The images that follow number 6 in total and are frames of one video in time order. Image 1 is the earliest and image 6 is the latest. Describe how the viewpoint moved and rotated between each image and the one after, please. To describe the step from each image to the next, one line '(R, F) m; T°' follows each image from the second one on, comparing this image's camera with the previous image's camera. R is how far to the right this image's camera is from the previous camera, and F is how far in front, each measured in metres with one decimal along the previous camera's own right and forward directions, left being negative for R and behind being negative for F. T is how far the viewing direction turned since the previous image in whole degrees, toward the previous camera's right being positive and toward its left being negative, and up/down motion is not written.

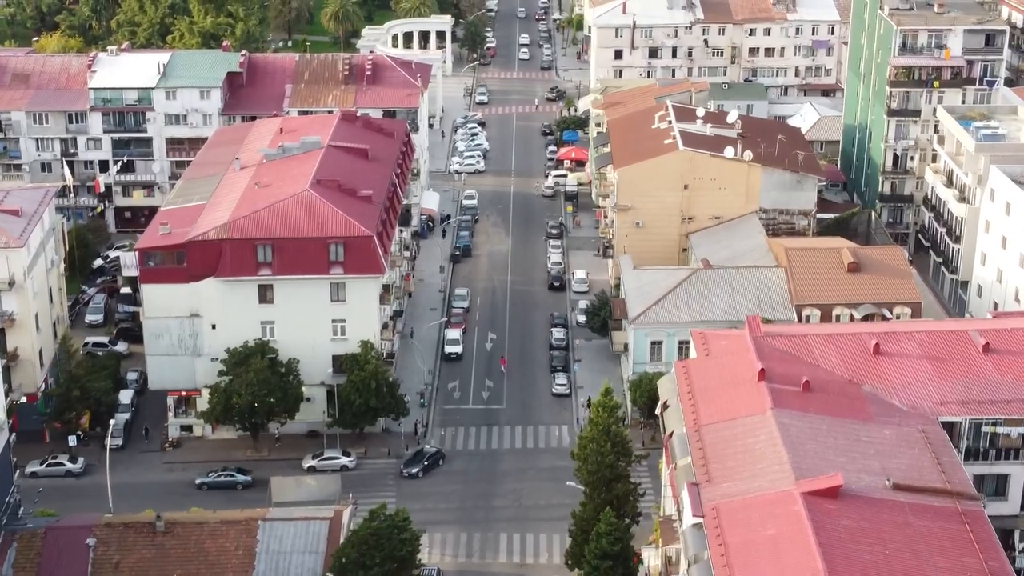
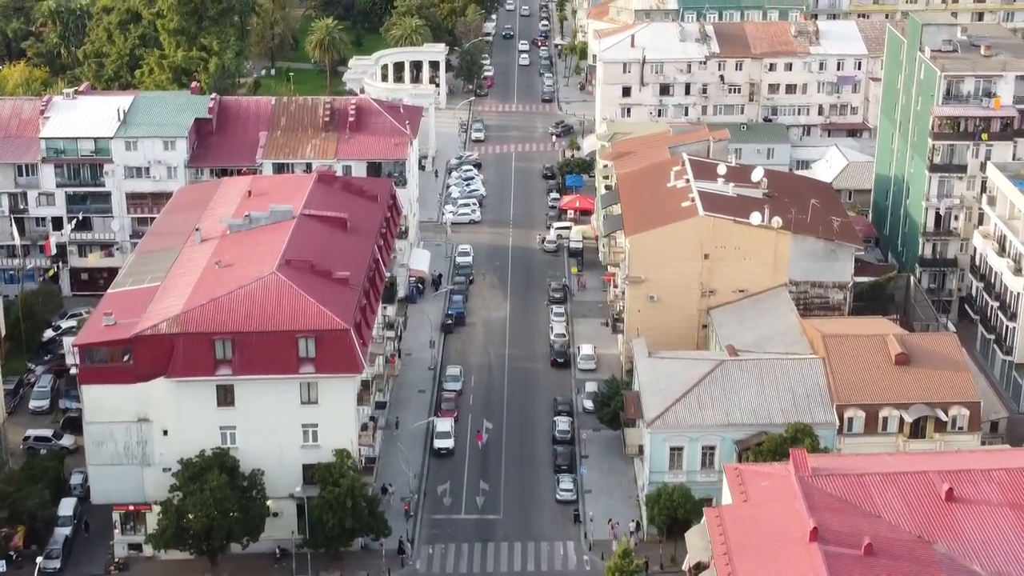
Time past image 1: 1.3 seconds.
(0.0, +9.4) m; 0°
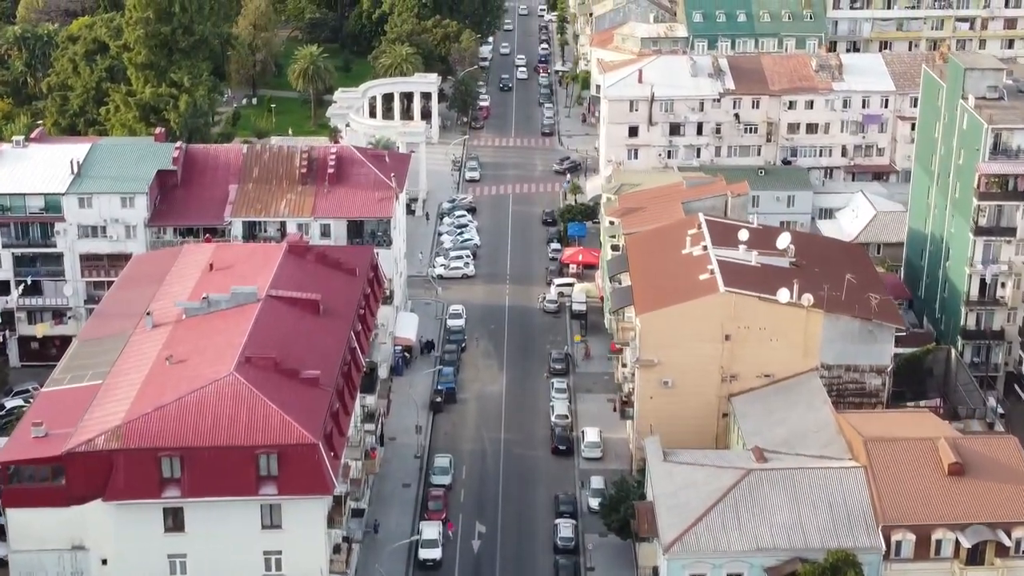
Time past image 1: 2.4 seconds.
(+0.1, +8.5) m; 0°
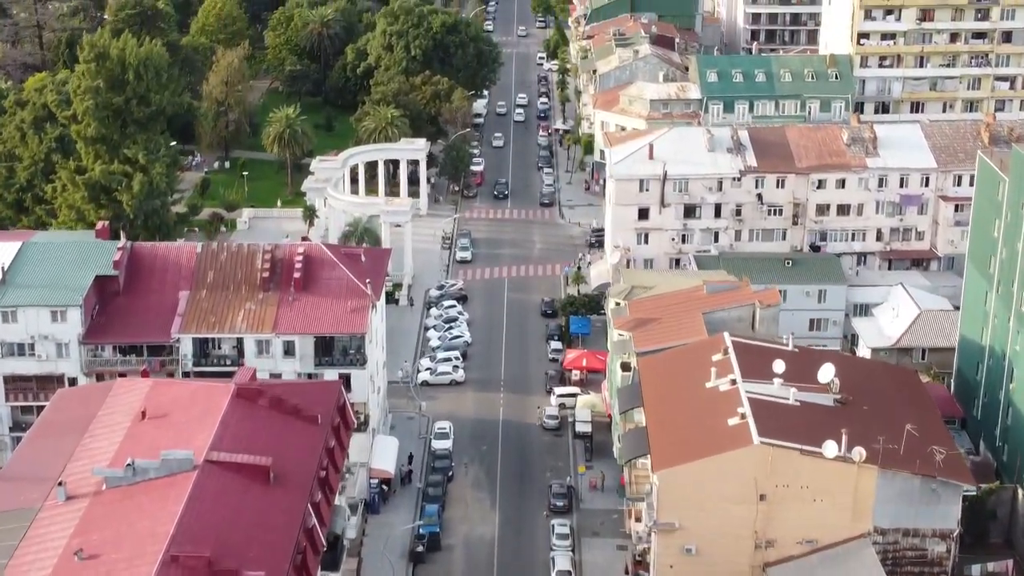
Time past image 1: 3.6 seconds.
(+0.2, +10.7) m; 0°
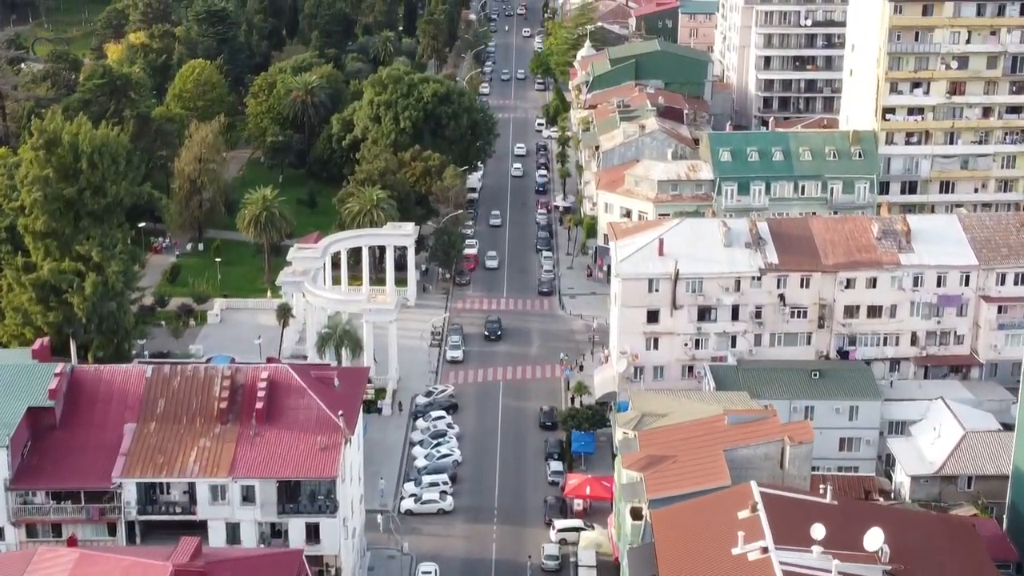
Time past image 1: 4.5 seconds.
(+0.2, +8.6) m; 0°
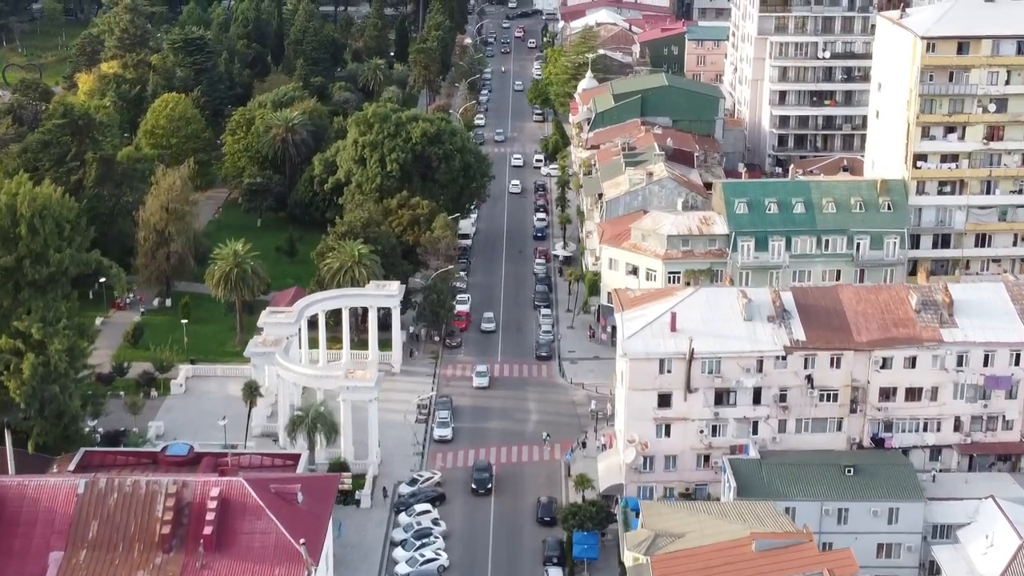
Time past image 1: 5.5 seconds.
(+0.2, +8.8) m; 0°
